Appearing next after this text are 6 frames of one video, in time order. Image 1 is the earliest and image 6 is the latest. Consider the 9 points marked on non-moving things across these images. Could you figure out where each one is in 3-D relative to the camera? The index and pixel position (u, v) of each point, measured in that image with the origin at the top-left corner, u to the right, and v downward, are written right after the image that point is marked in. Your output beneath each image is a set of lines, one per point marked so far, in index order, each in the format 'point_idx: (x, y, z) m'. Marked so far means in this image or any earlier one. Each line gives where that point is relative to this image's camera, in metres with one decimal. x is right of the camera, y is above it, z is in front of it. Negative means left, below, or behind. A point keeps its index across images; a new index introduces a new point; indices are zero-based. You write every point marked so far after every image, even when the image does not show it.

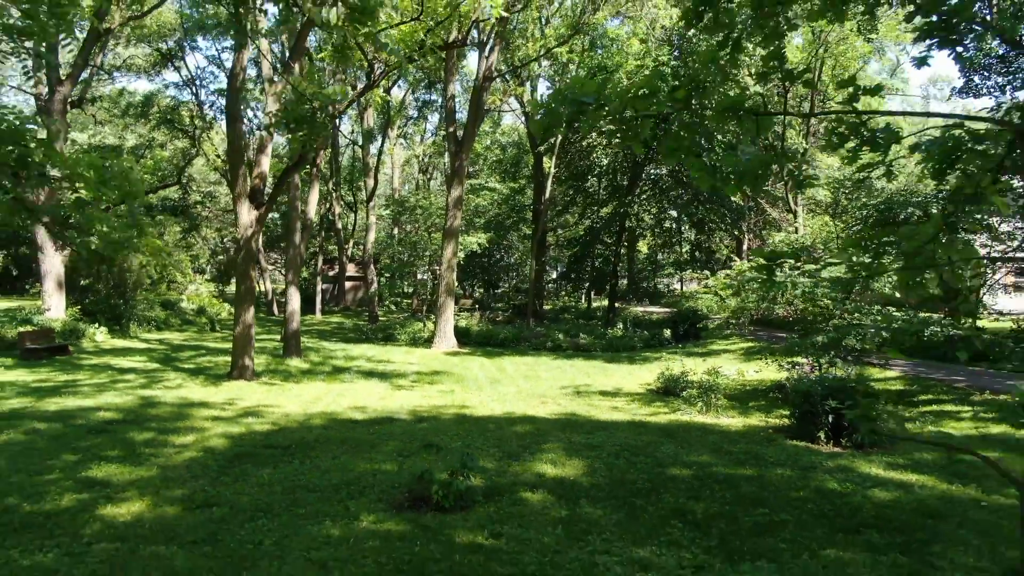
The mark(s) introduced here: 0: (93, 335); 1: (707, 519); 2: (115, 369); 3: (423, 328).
0: (-11.0, -1.2, +15.6) m
1: (+1.5, -1.8, +4.6) m
2: (-7.6, -1.6, +11.4) m
3: (-2.8, -1.2, +18.6) m
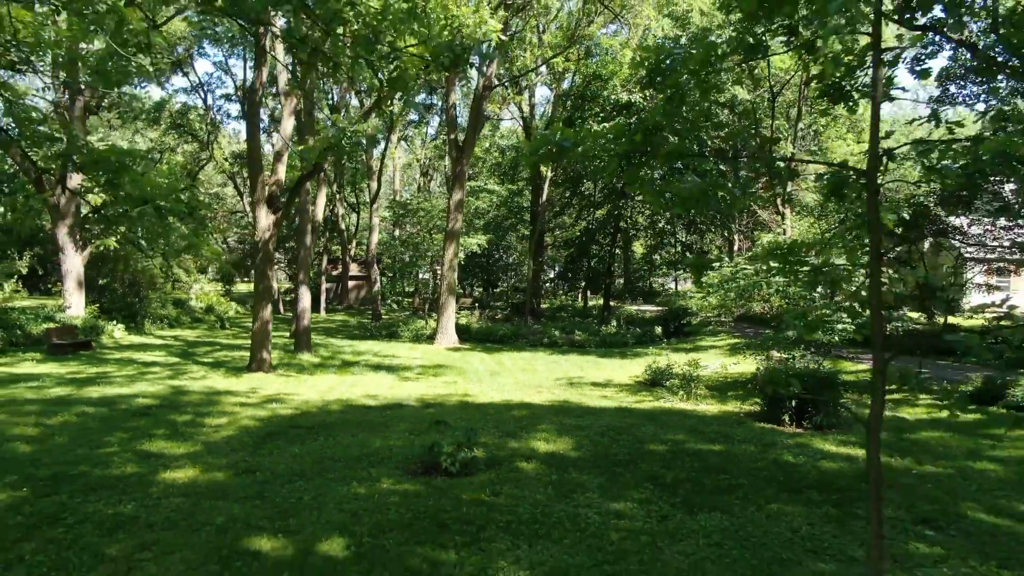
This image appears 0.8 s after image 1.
0: (-11.0, -1.2, +16.3) m
1: (+1.5, -1.8, +5.4) m
2: (-7.6, -1.5, +12.2) m
3: (-2.8, -1.2, +19.4) m
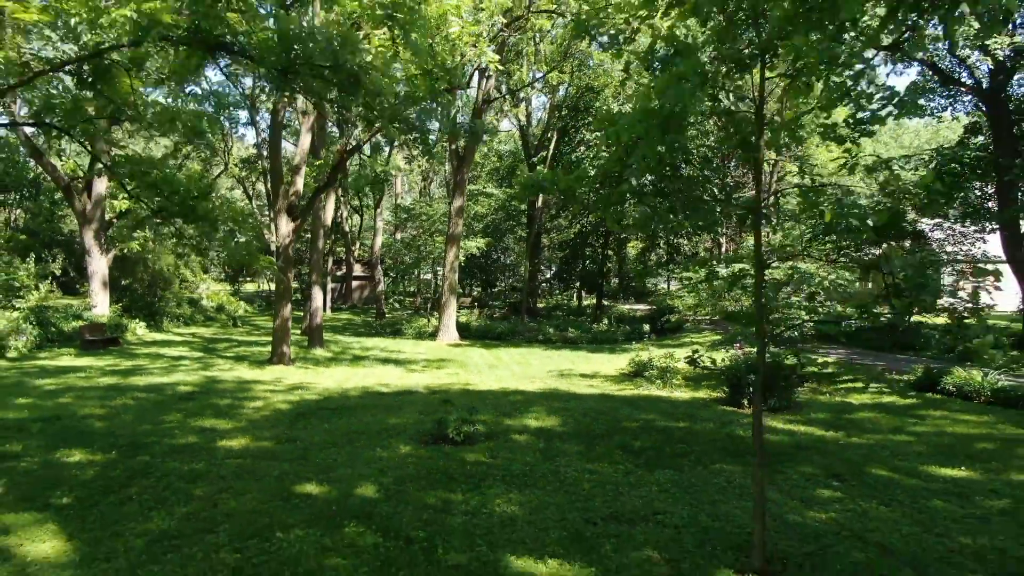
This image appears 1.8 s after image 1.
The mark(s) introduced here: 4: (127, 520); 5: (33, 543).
0: (-11.1, -1.2, +17.5) m
1: (+1.4, -1.8, +6.6) m
2: (-7.7, -1.6, +13.4) m
3: (-2.9, -1.2, +20.6) m
4: (-2.9, -1.8, +4.5) m
5: (-3.3, -1.8, +4.1) m
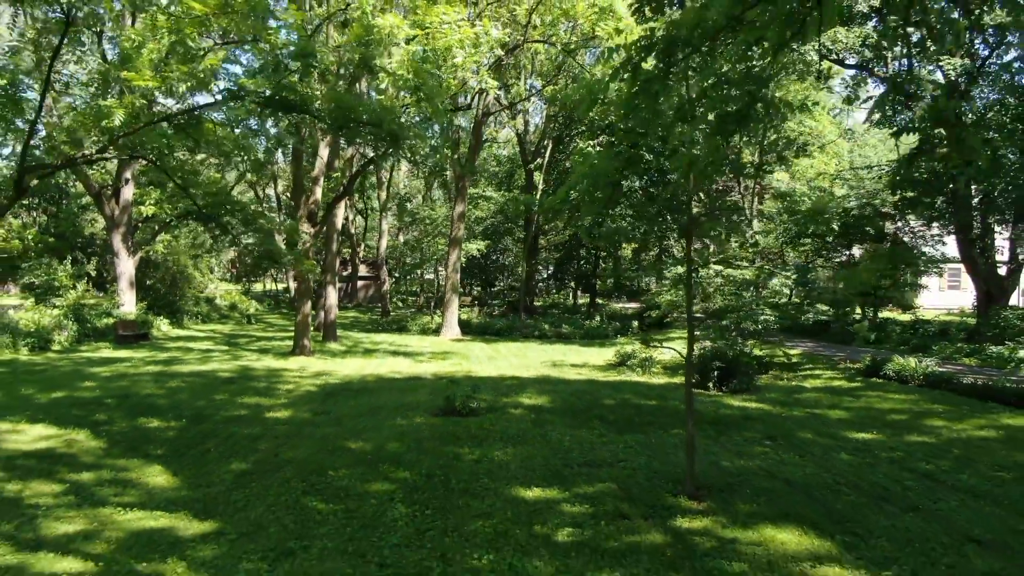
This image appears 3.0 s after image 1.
0: (-11.2, -1.2, +18.9) m
1: (+1.4, -1.8, +8.0) m
2: (-7.8, -1.5, +14.7) m
3: (-3.0, -1.2, +22.0) m
4: (-3.0, -1.7, +5.9) m
5: (-3.4, -1.7, +5.5) m
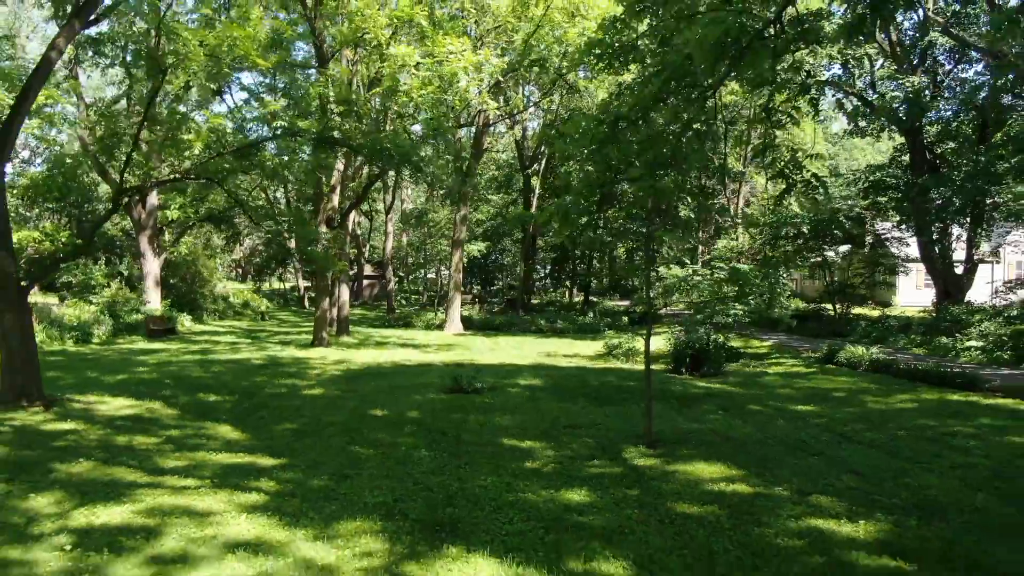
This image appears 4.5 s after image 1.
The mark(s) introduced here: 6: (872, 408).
0: (-11.2, -1.1, +20.3) m
1: (+1.4, -1.7, +9.5) m
2: (-7.8, -1.5, +16.2) m
3: (-3.0, -1.1, +23.4) m
4: (-3.0, -1.7, +7.3) m
5: (-3.4, -1.7, +7.0) m
6: (+5.2, -1.7, +8.6) m
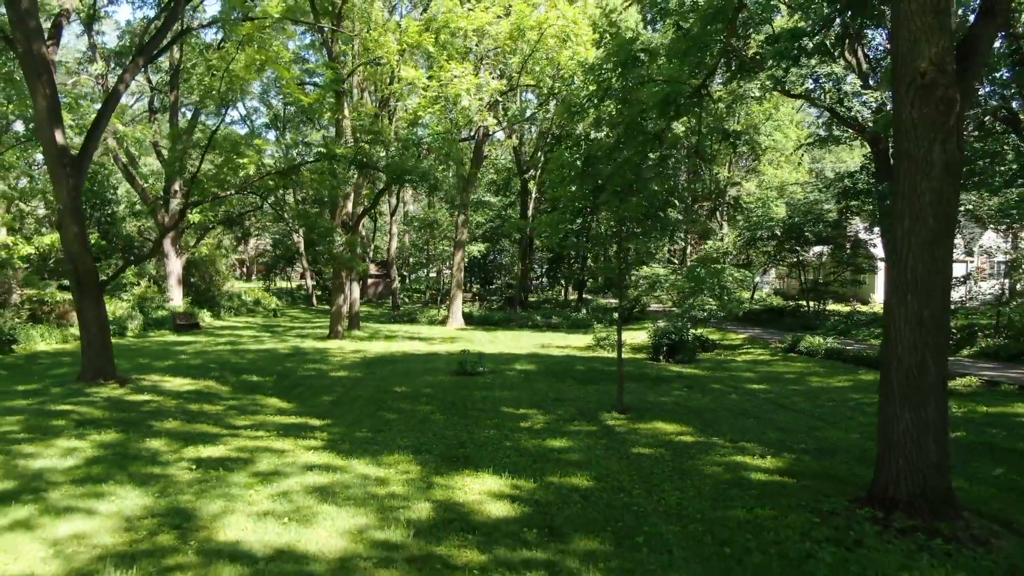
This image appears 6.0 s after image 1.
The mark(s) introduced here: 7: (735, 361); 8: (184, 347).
0: (-11.3, -1.1, +21.8) m
1: (+1.3, -1.7, +11.0) m
2: (-7.9, -1.4, +17.7) m
3: (-3.1, -1.1, +25.0) m
4: (-3.0, -1.6, +8.9) m
5: (-3.4, -1.6, +8.5) m
6: (+5.2, -1.7, +10.2) m
7: (+5.0, -1.6, +13.3) m
8: (-7.9, -1.4, +14.3) m
